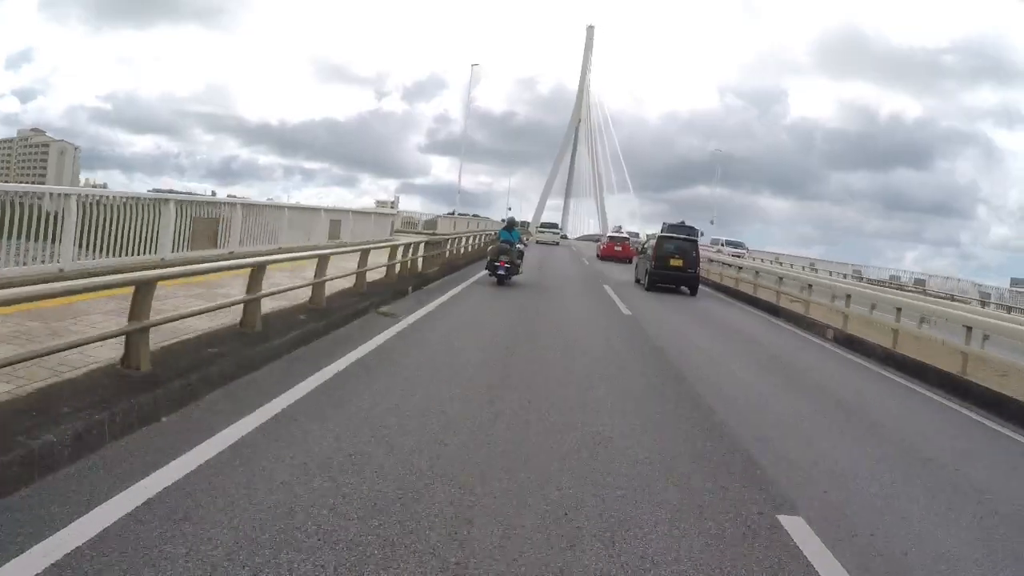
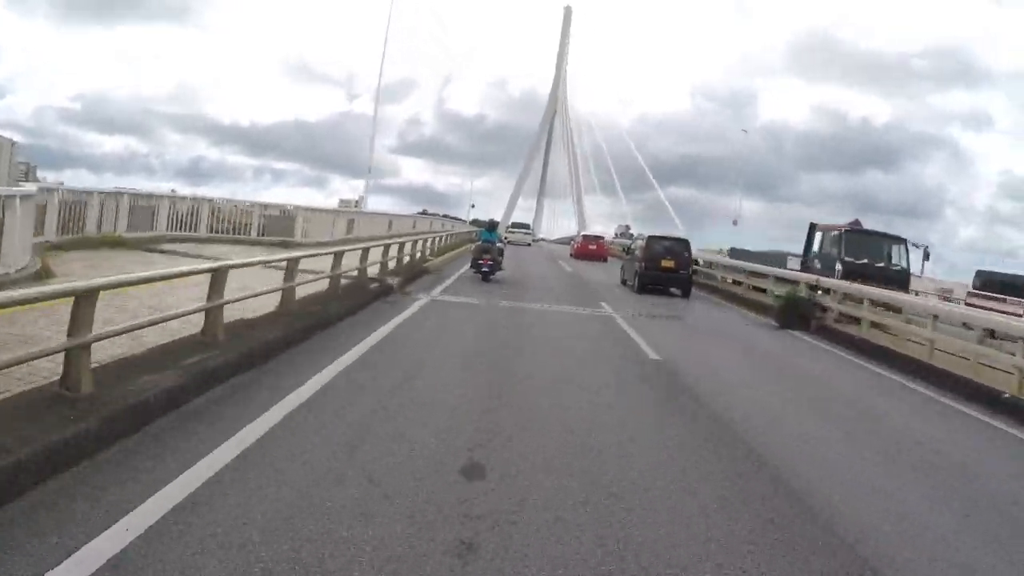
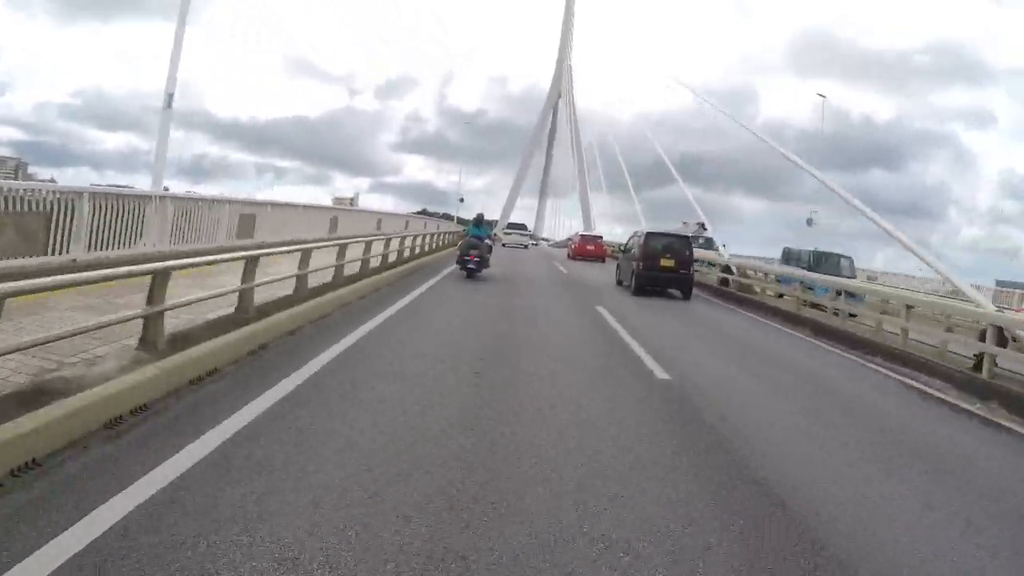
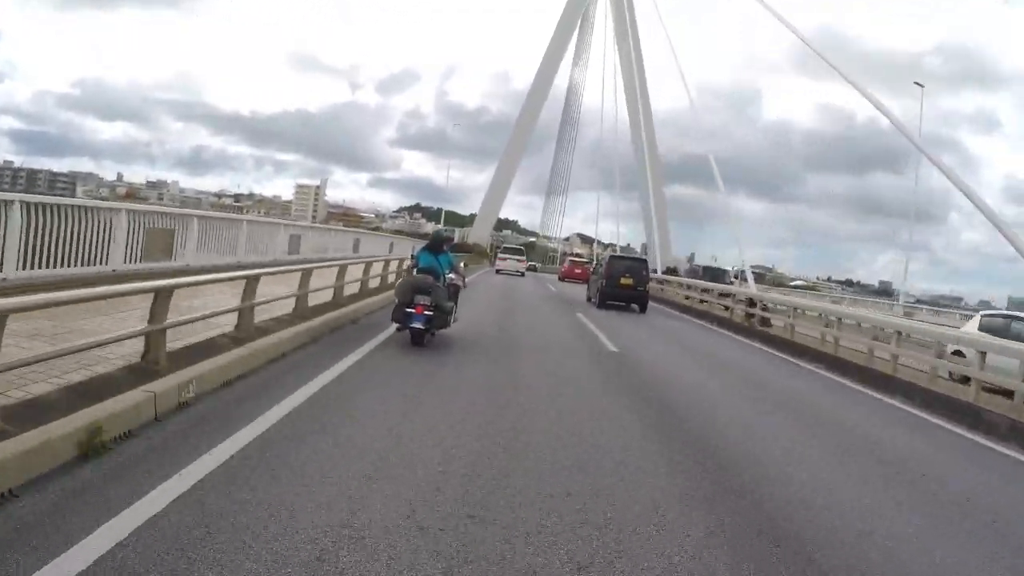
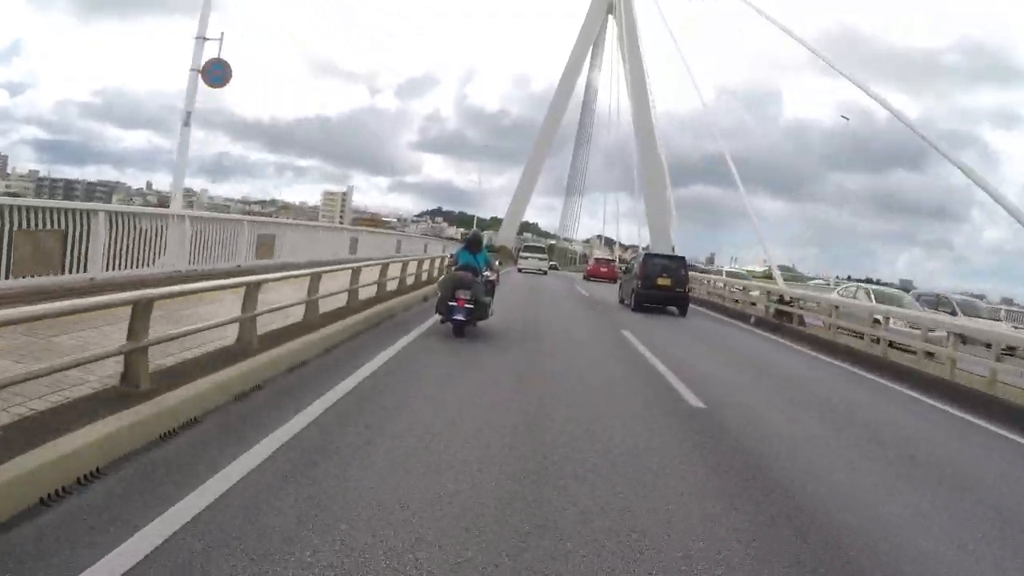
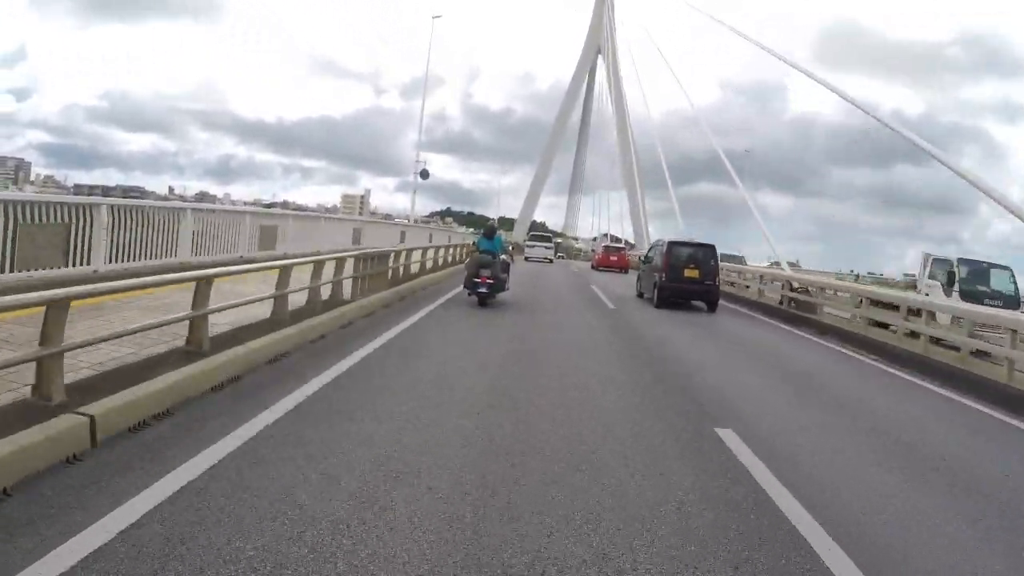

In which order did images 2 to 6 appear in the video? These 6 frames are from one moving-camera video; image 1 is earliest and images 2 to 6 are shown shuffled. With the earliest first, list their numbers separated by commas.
2, 3, 6, 5, 4
